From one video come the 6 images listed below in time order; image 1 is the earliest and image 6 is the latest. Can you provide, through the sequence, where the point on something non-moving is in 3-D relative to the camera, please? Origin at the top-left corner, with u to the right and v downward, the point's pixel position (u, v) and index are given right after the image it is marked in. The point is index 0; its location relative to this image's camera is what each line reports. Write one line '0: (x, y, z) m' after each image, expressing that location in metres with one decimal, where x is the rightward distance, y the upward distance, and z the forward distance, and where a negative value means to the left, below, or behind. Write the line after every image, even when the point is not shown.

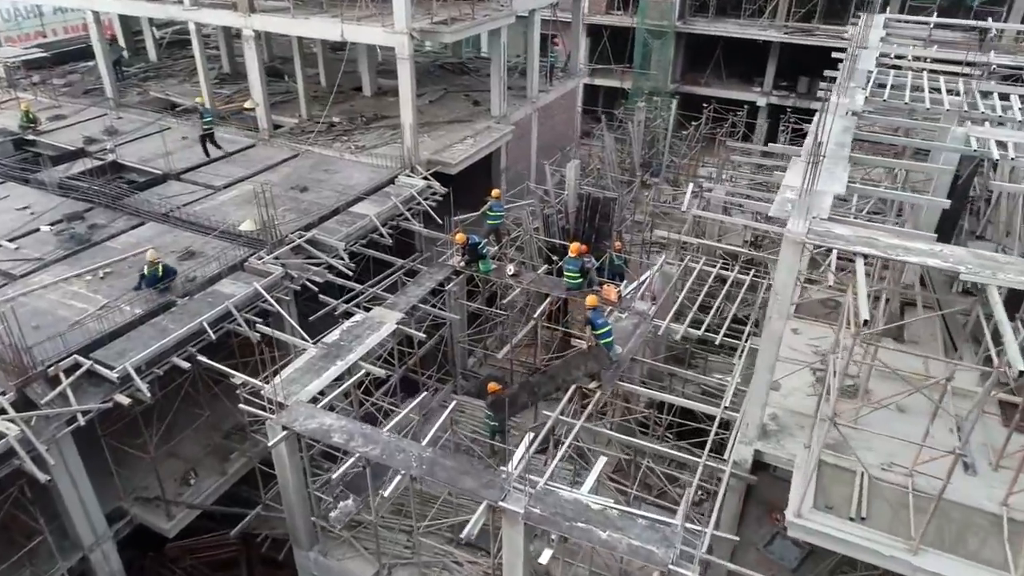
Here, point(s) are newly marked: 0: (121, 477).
0: (-7.5, -3.7, +13.5) m
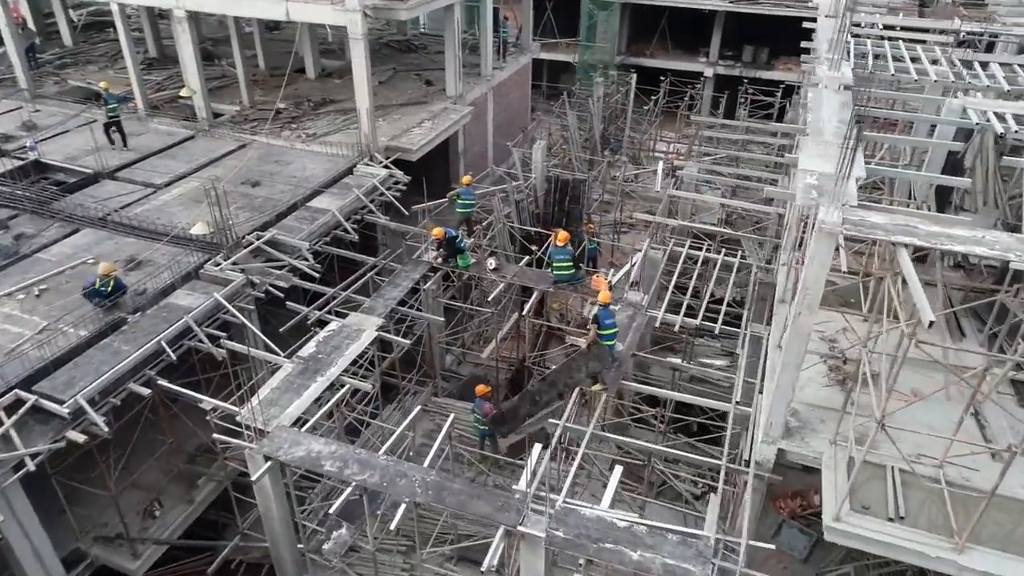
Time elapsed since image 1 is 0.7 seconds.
0: (-7.6, -4.0, +12.2) m
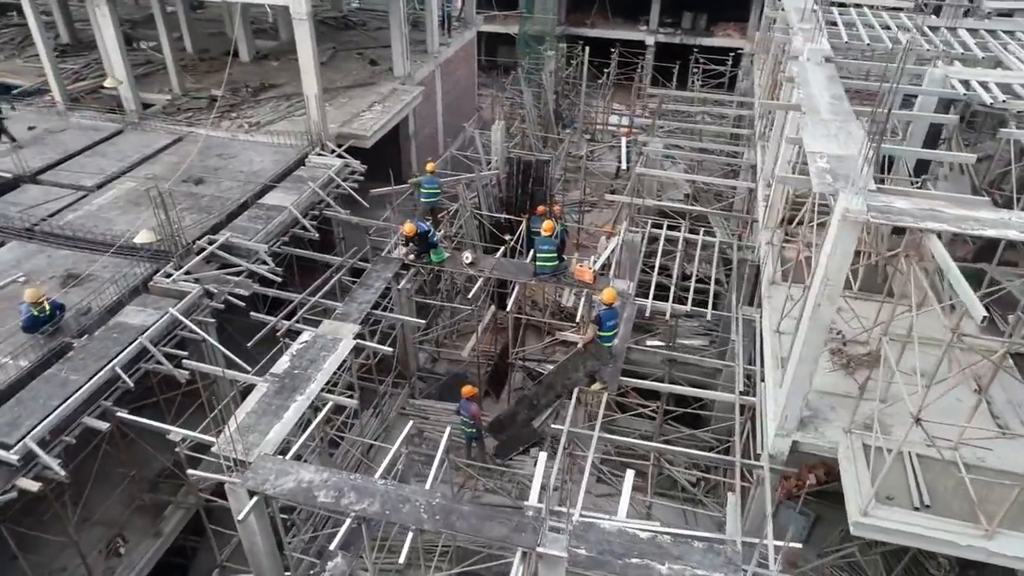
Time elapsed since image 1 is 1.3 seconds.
0: (-7.6, -4.3, +11.0) m
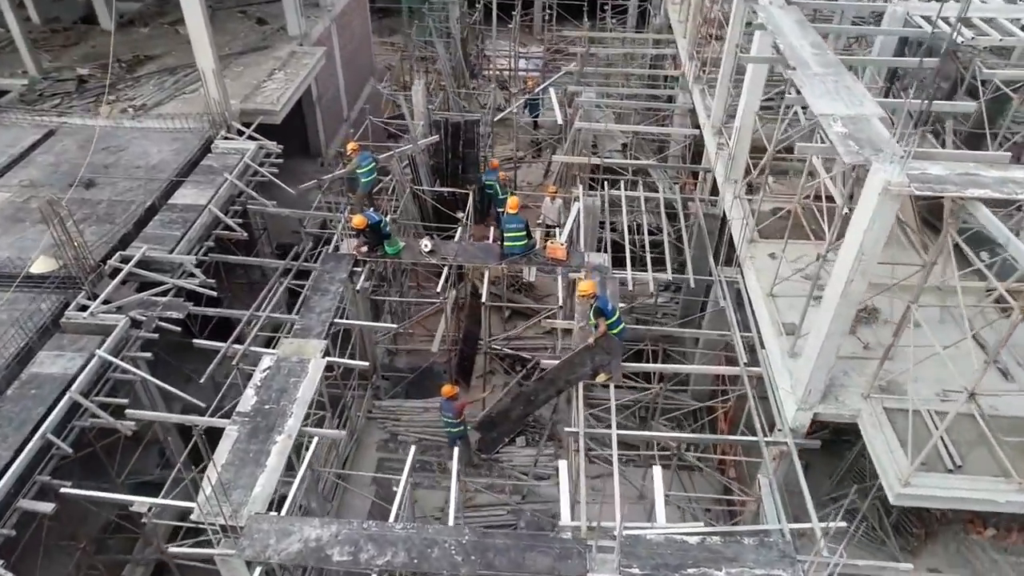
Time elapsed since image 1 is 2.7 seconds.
0: (-7.2, -5.1, +9.4) m
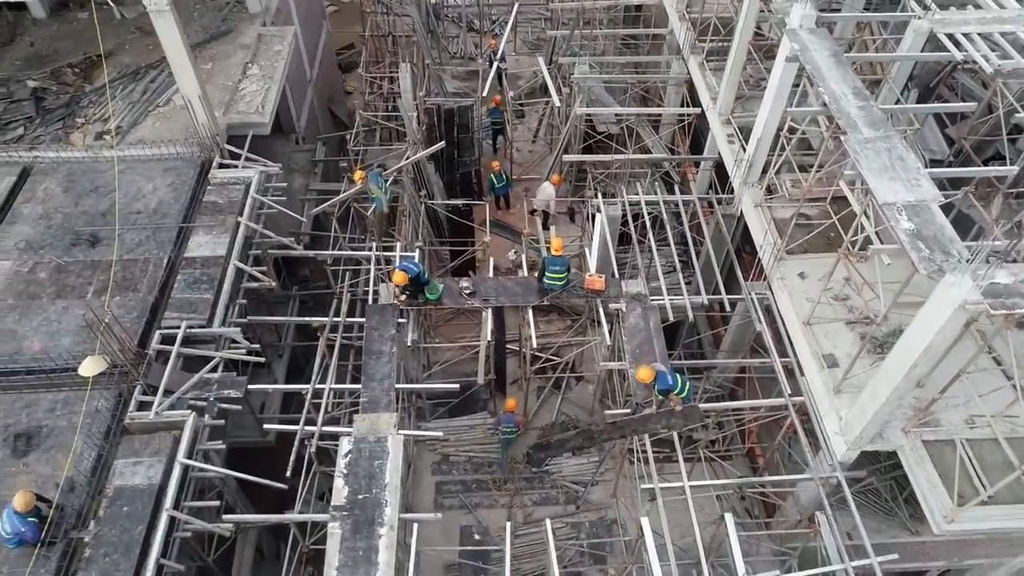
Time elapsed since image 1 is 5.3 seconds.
0: (-5.8, -6.7, +10.2) m
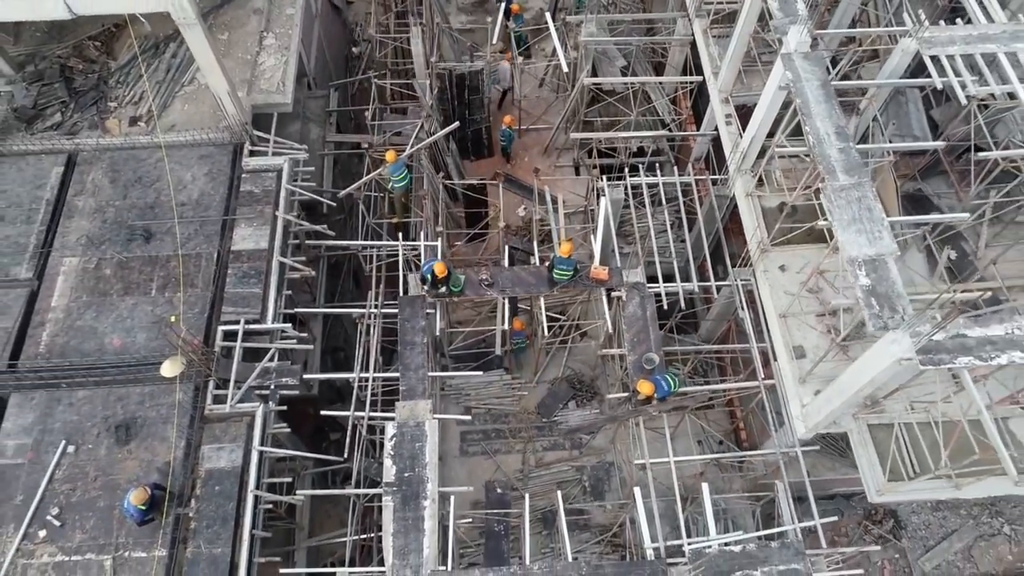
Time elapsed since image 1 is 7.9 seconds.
0: (-5.5, -6.9, +13.2) m
